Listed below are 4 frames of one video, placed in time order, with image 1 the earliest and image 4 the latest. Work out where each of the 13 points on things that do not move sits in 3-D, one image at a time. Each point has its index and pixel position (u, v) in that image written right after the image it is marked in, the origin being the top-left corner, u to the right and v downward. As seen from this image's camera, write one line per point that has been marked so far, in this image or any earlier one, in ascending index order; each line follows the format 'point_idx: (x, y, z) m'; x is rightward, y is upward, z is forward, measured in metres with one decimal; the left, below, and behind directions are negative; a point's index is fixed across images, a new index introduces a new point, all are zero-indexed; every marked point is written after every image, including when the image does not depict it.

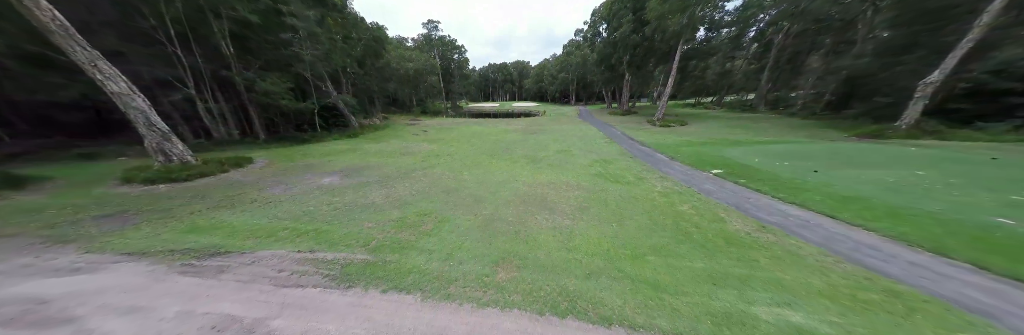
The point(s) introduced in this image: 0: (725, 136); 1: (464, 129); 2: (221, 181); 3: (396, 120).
0: (+11.6, +1.7, +10.5) m
1: (-4.0, +3.1, +15.7) m
2: (-7.9, -0.4, +5.2) m
3: (-12.1, +4.9, +19.8) m
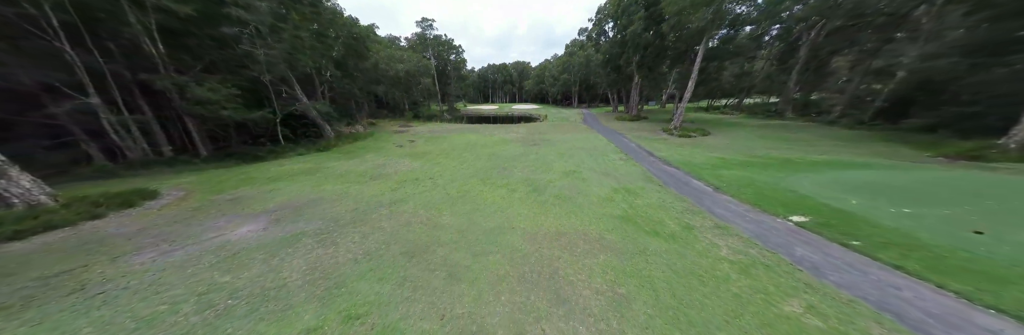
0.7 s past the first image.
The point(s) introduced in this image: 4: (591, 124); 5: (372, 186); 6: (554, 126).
0: (+11.5, +0.7, +8.7) m
1: (-4.1, +2.1, +14.0) m
2: (-8.0, -1.3, +3.5) m
3: (-12.2, +3.9, +18.1) m
4: (+8.2, +4.5, +19.8) m
5: (-4.7, -0.6, +6.4) m
6: (+4.4, +4.3, +19.6) m
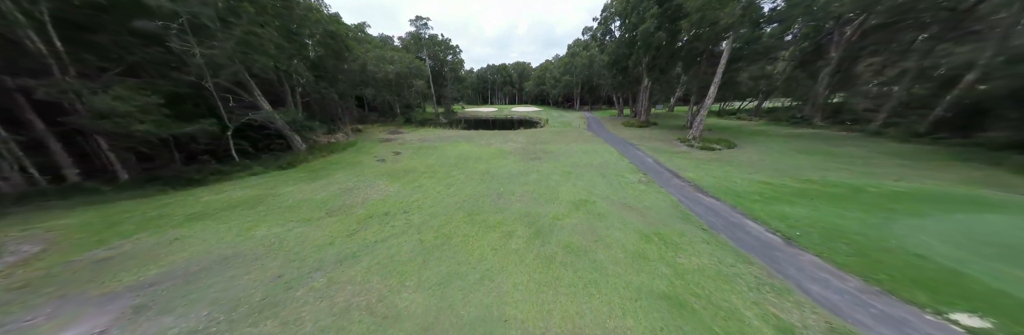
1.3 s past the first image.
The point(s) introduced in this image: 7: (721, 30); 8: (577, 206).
0: (+11.4, -0.2, +7.2) m
1: (-4.2, +1.2, +12.5) m
2: (-8.1, -2.2, +2.0) m
3: (-12.3, +3.0, +16.6) m
4: (+8.1, +3.5, +18.2) m
5: (-4.8, -1.5, +4.9) m
6: (+4.3, +3.3, +18.1) m
7: (+12.9, +8.5, +11.8) m
8: (+2.1, -1.2, +5.9) m
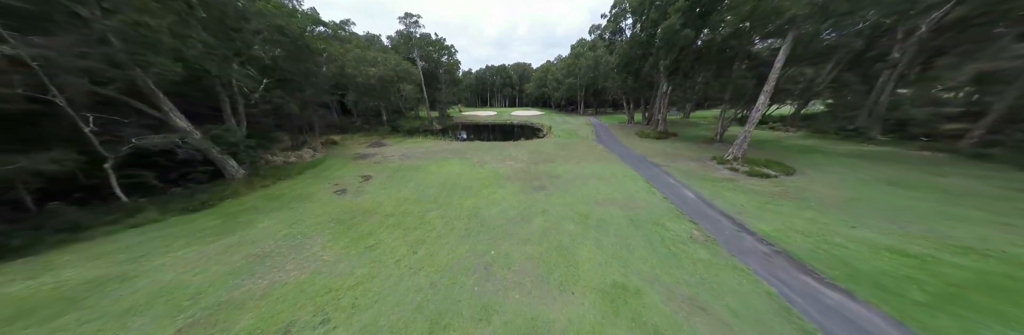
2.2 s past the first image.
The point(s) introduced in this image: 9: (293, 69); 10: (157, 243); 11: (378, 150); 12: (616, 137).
0: (+11.3, -1.6, +4.8) m
1: (-4.3, -0.2, +10.2) m
2: (-8.3, -3.5, -0.4) m
3: (-12.3, +1.6, +14.3) m
4: (+8.0, +2.1, +15.9) m
5: (-5.0, -2.8, +2.6) m
6: (+4.2, +1.9, +15.7) m
7: (+12.8, +7.1, +9.5) m
8: (+1.9, -2.5, +3.6) m
9: (-13.1, +5.9, +11.3) m
10: (-8.9, -1.9, +4.8) m
11: (-10.1, +1.4, +14.4) m
12: (+9.6, +2.8, +17.6) m
